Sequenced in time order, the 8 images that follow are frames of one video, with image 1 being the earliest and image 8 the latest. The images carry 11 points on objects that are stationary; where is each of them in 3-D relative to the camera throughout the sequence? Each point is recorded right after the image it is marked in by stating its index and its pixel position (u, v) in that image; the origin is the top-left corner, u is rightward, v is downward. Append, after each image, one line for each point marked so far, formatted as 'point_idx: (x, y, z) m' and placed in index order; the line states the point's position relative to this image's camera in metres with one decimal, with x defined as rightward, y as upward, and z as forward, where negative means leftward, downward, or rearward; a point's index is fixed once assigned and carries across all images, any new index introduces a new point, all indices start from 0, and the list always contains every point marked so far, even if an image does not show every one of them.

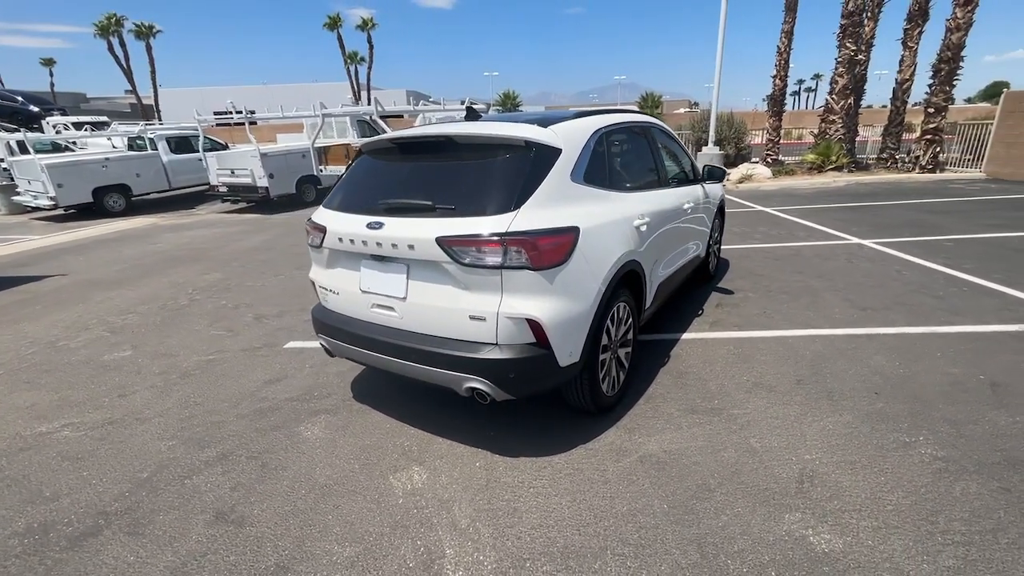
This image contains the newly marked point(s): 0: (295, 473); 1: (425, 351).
0: (-1.2, -1.1, +2.7) m
1: (-0.5, -0.3, +2.6) m
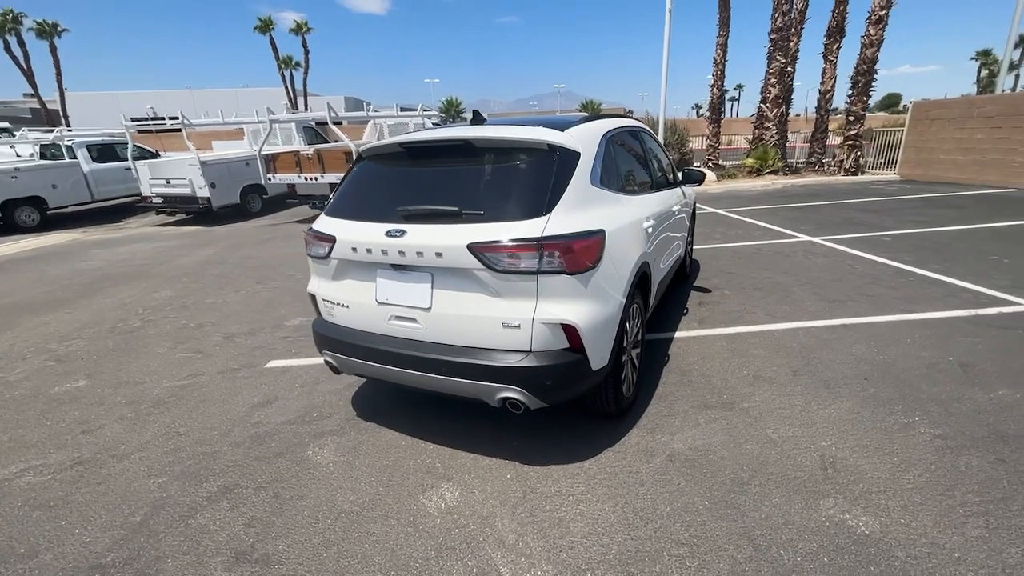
0: (-1.0, -1.1, +2.5) m
1: (-0.3, -0.4, +2.5) m
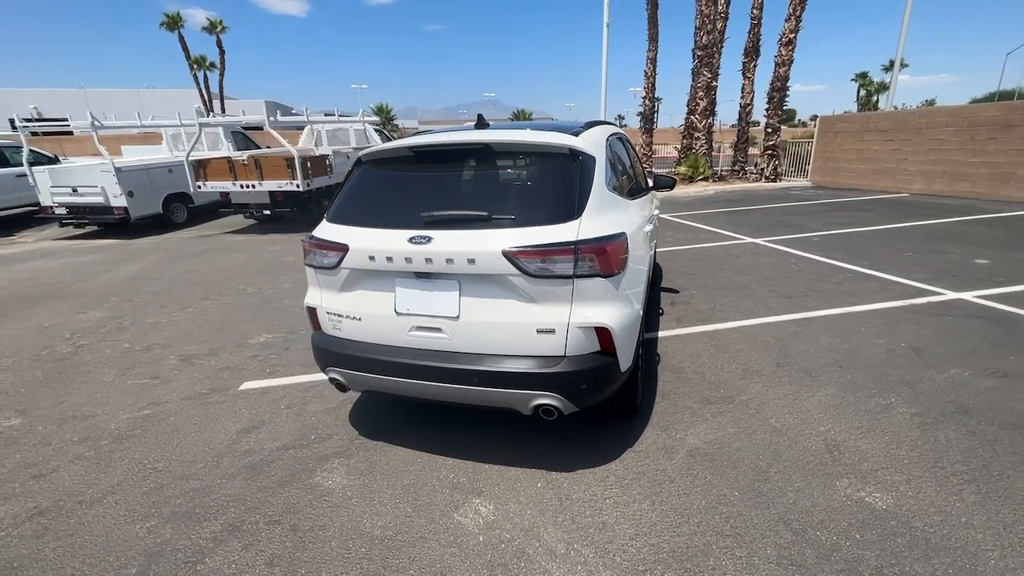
0: (-0.8, -1.2, +2.3) m
1: (-0.1, -0.4, +2.4) m
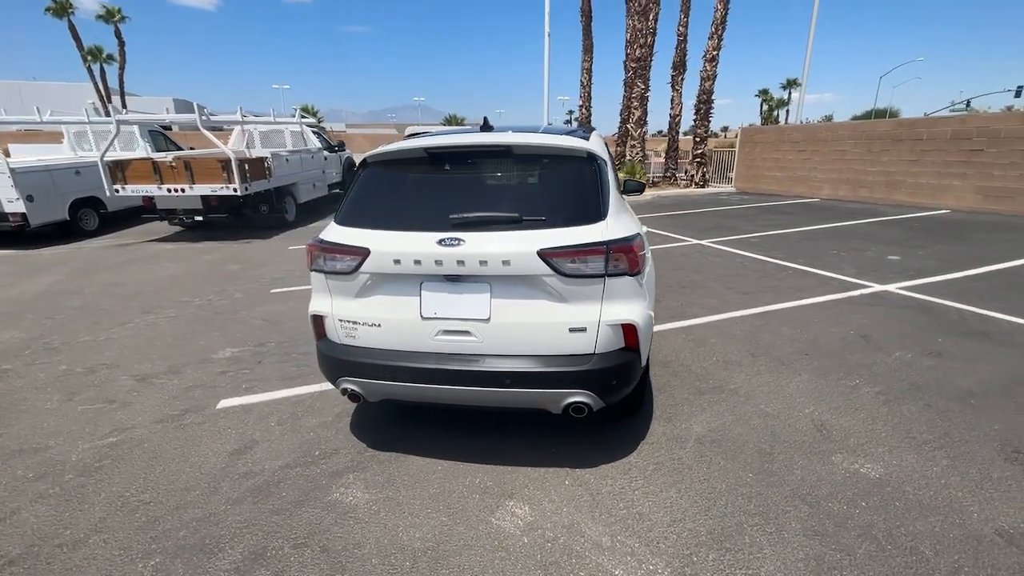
0: (-0.6, -1.2, +2.2) m
1: (0.0, -0.4, +2.4) m
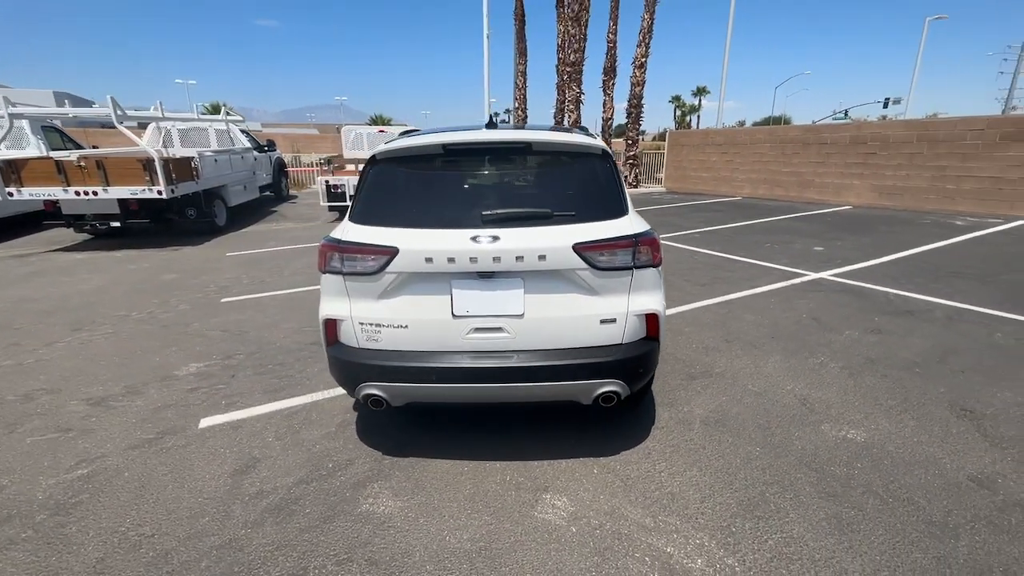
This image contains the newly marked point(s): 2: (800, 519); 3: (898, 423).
0: (-0.4, -1.2, +2.2) m
1: (+0.2, -0.4, +2.5) m
2: (+1.4, -1.1, +2.3) m
3: (+2.5, -0.9, +3.1) m
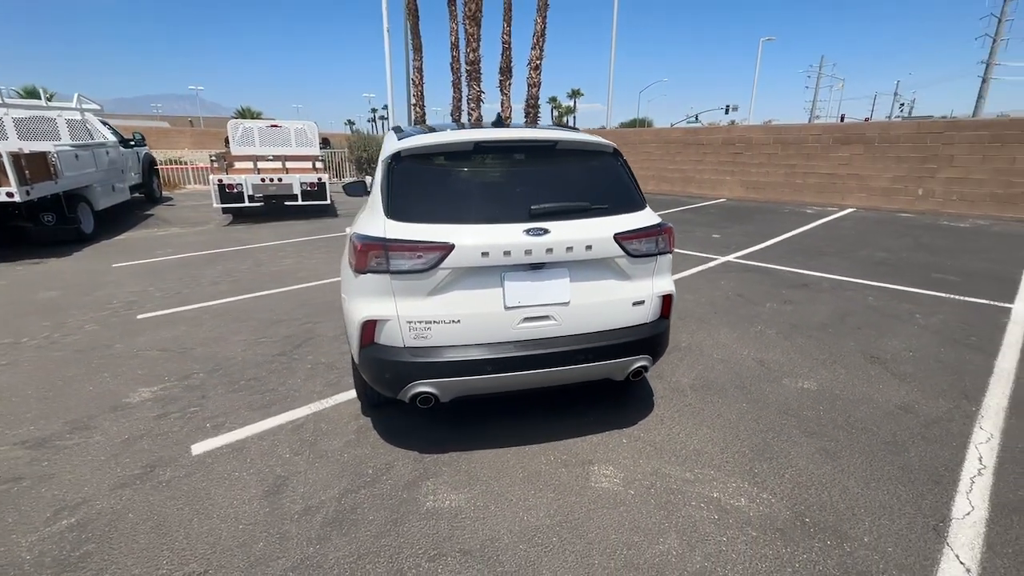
0: (0.0, -1.2, +2.3) m
1: (+0.5, -0.3, +2.7) m
2: (+1.7, -1.0, +2.8) m
3: (+2.6, -0.7, +3.9) m
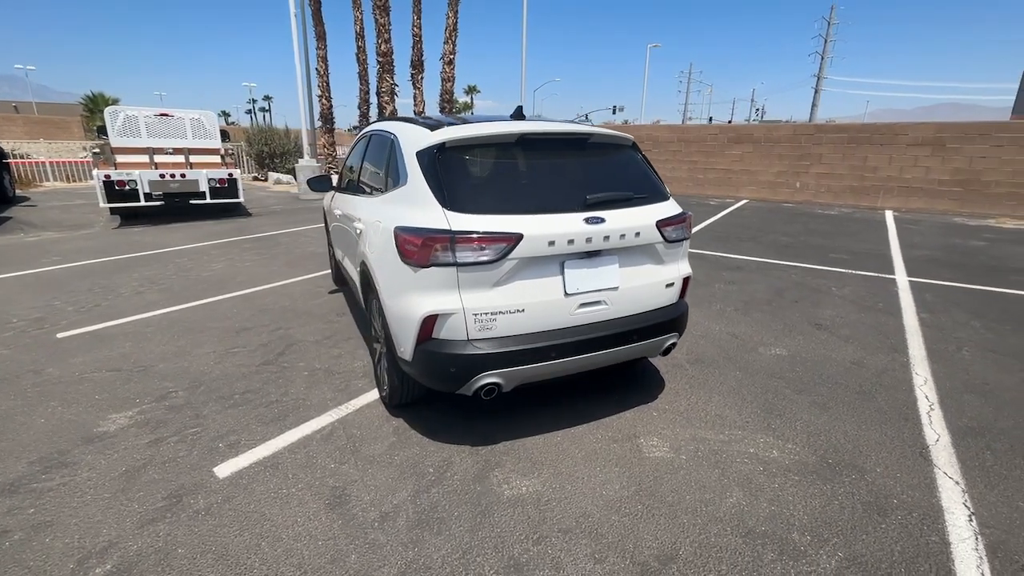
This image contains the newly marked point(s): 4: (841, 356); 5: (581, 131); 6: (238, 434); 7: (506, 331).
0: (+0.5, -1.1, +2.4) m
1: (+0.8, -0.2, +2.9) m
2: (+2.0, -0.8, +3.3) m
3: (+2.7, -0.5, +4.5) m
4: (+2.9, -0.6, +4.1) m
5: (+0.4, +1.0, +3.0) m
6: (-1.7, -0.9, +3.0) m
7: (0.0, -0.2, +2.6) m
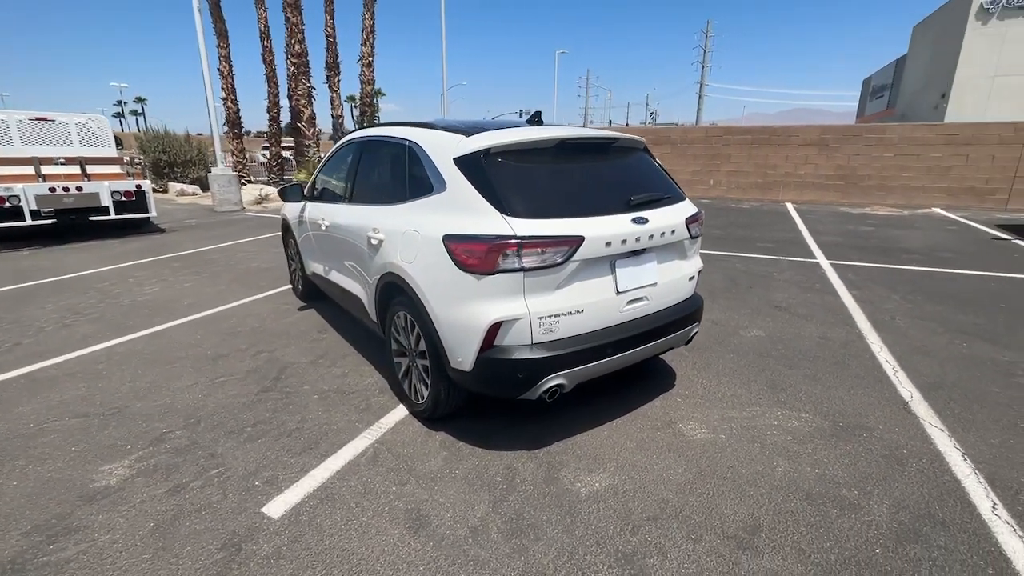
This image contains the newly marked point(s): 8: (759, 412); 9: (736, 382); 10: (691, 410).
0: (+0.9, -1.1, +2.5) m
1: (+1.0, -0.2, +3.1) m
2: (+2.2, -0.7, +3.7) m
3: (+2.6, -0.3, +4.9) m
4: (+2.9, -0.4, +4.7) m
5: (+0.6, +1.0, +3.1) m
6: (-1.4, -1.0, +2.7) m
7: (+0.3, -0.2, +2.6) m
8: (+1.7, -0.9, +3.3) m
9: (+1.7, -0.7, +3.7) m
10: (+1.2, -0.9, +3.3) m
